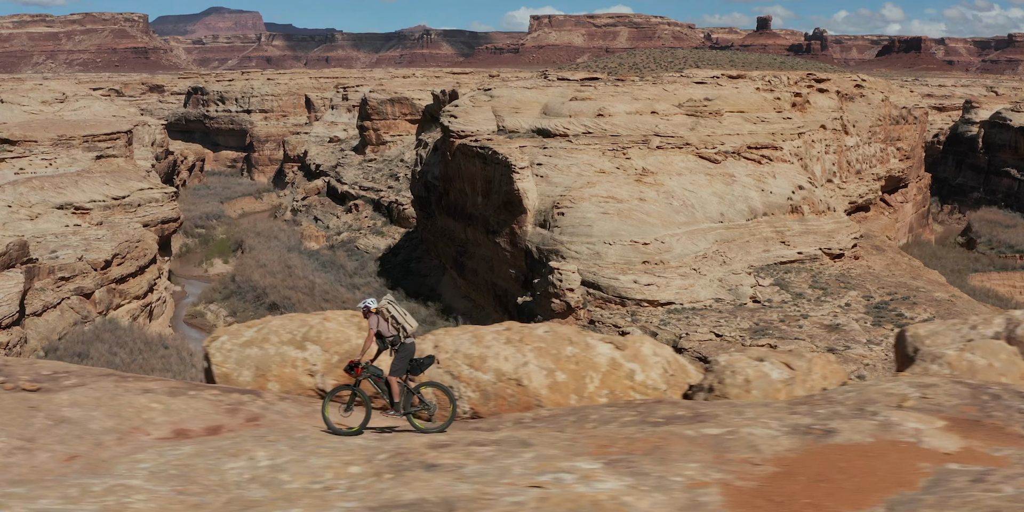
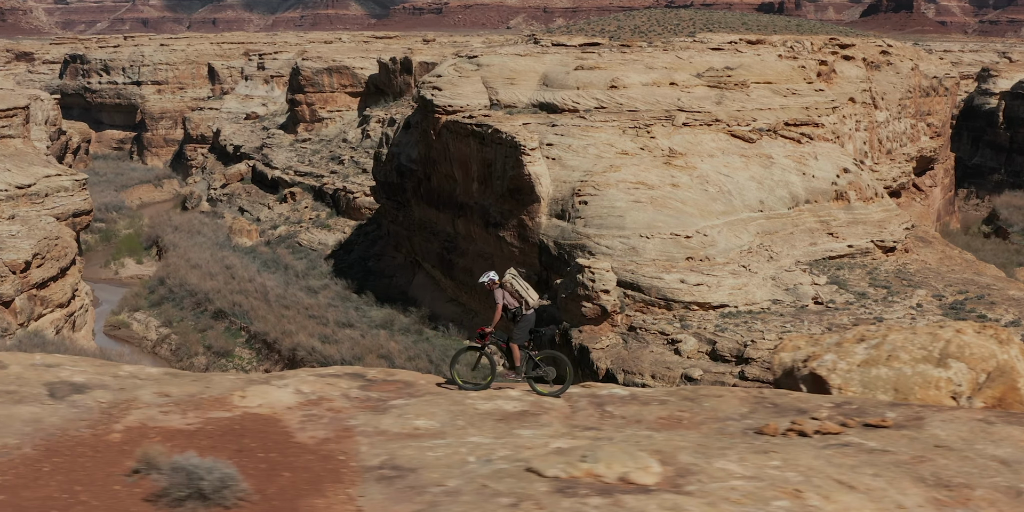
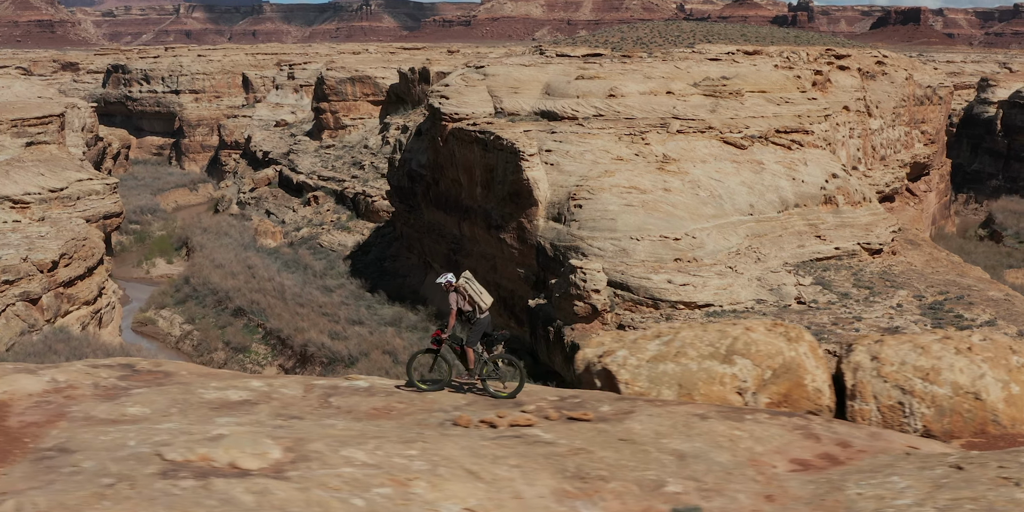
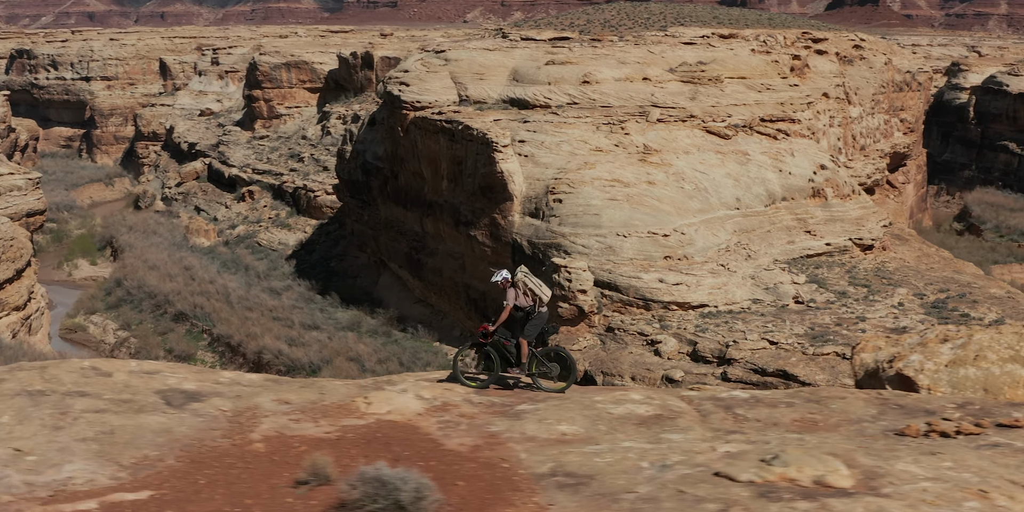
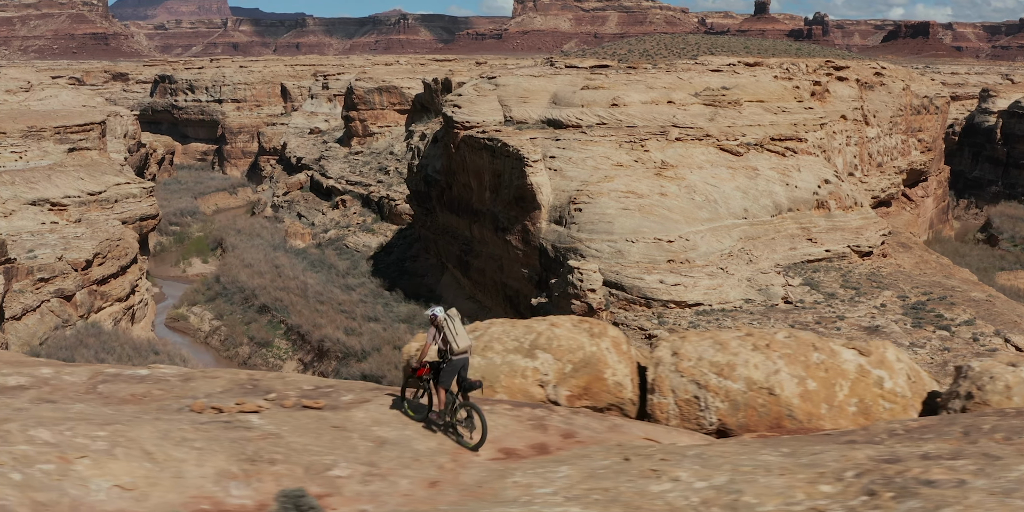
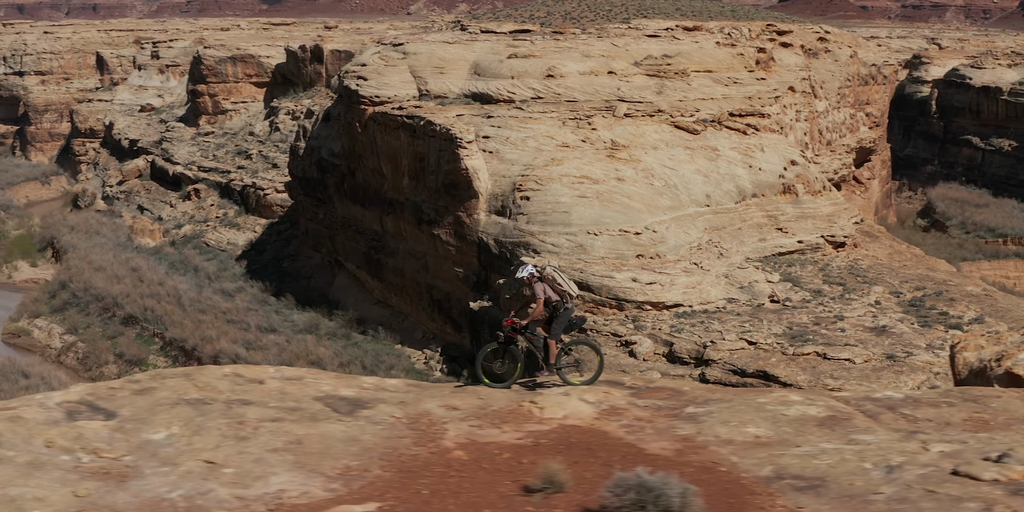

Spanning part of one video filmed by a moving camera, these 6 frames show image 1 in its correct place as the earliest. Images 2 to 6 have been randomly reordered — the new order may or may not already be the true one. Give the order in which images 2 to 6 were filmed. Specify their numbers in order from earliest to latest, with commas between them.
5, 3, 2, 4, 6
